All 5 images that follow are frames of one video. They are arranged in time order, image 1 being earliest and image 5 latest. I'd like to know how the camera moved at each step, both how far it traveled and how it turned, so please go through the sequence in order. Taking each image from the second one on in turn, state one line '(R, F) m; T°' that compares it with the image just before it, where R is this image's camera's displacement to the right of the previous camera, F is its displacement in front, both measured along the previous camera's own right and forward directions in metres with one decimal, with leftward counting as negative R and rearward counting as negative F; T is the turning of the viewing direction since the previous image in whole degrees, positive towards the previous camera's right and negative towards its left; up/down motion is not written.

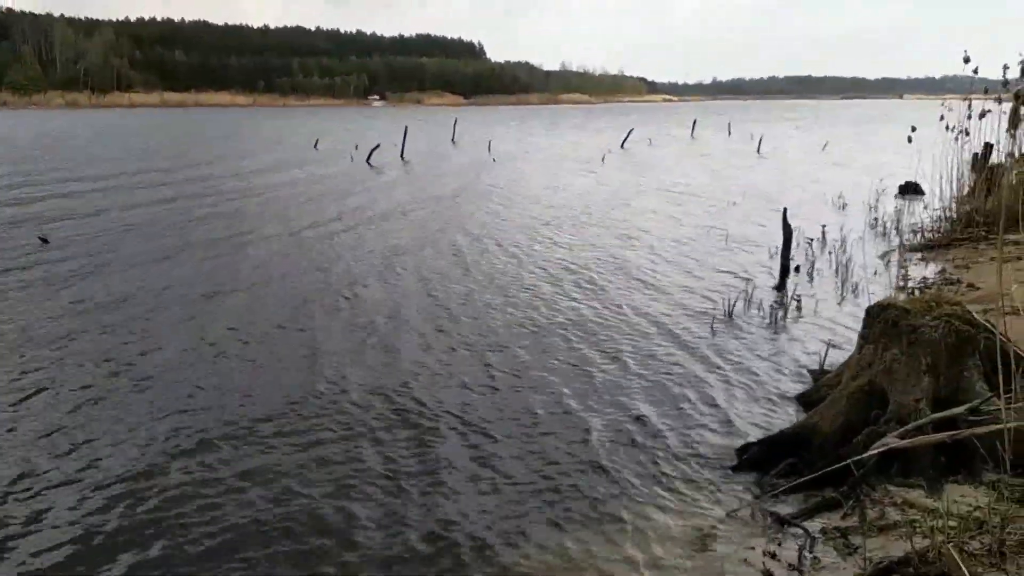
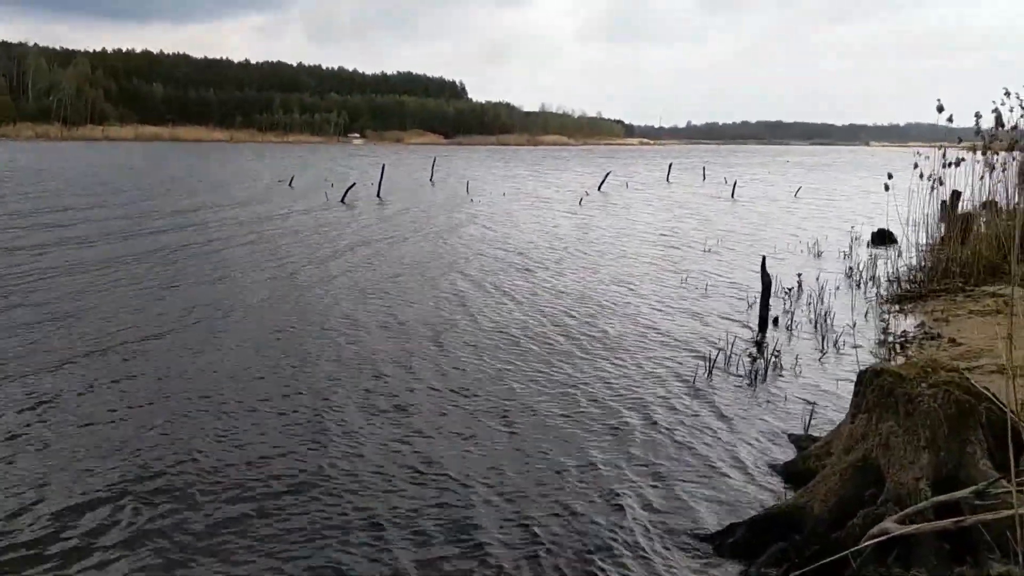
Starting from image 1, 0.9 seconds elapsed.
(+0.1, +0.5) m; +2°
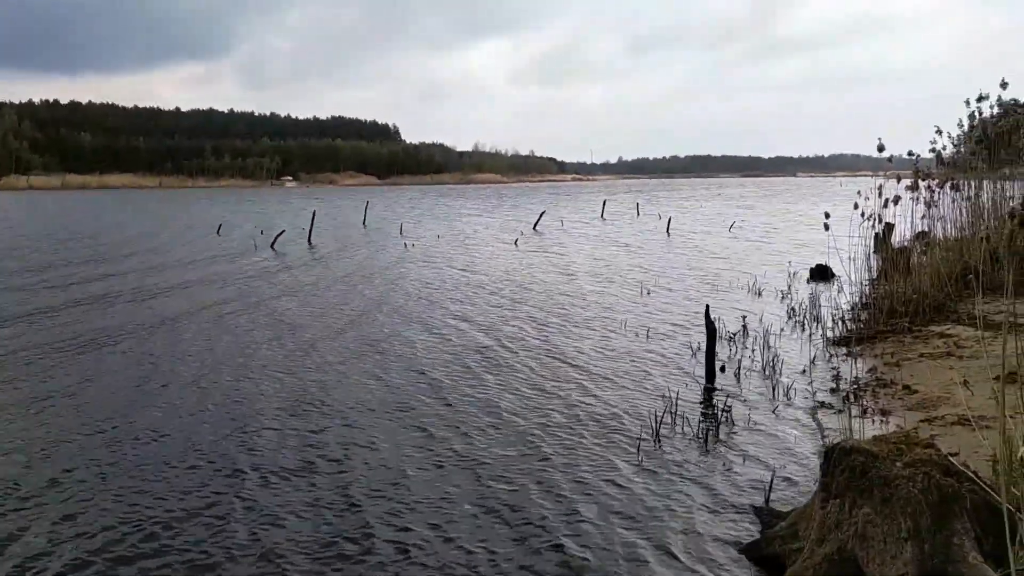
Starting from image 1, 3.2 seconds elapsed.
(+0.2, +0.9) m; +4°
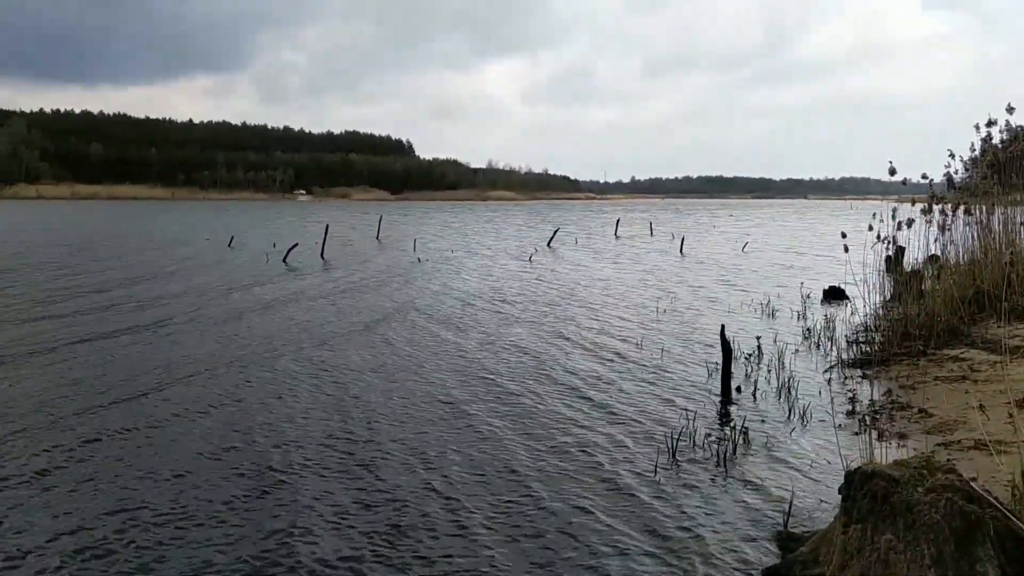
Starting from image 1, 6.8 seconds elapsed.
(-0.2, -0.2) m; -1°
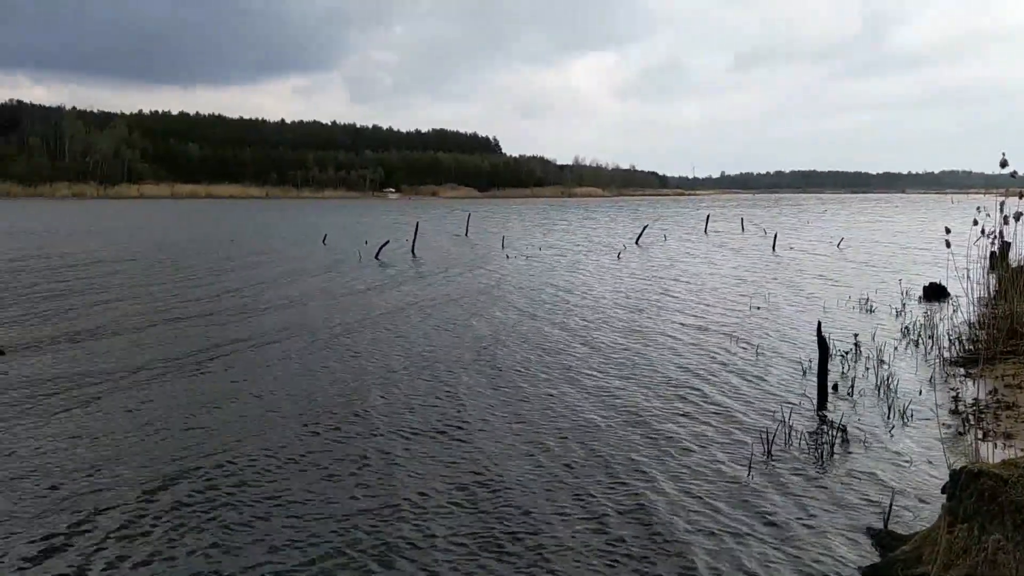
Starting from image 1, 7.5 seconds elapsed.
(-0.2, -0.5) m; -6°
